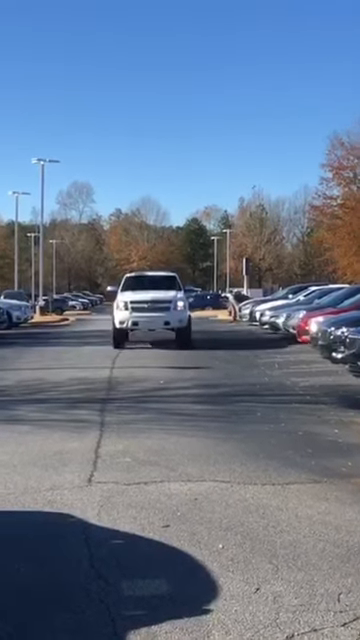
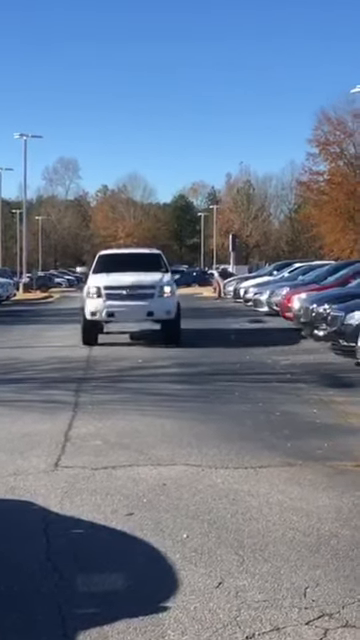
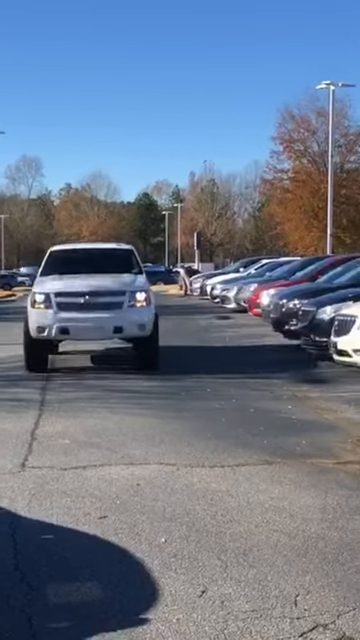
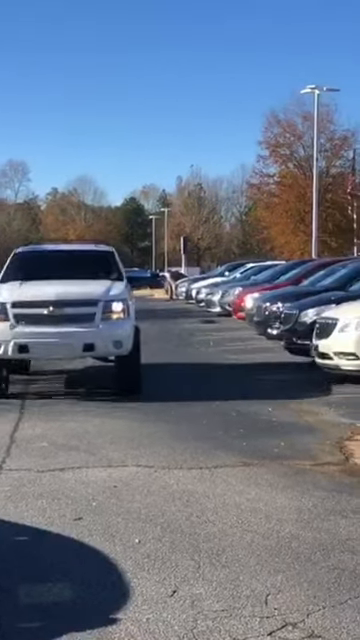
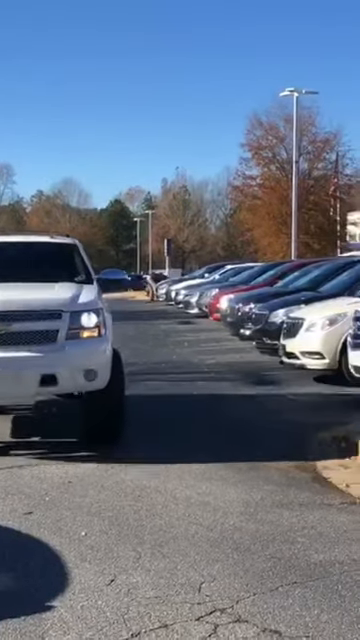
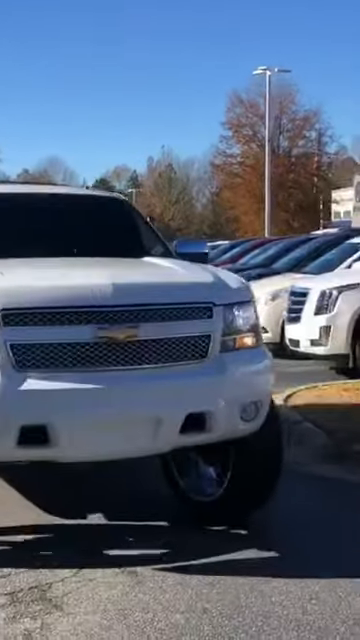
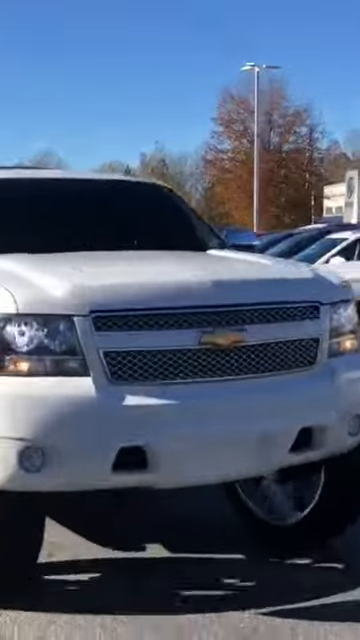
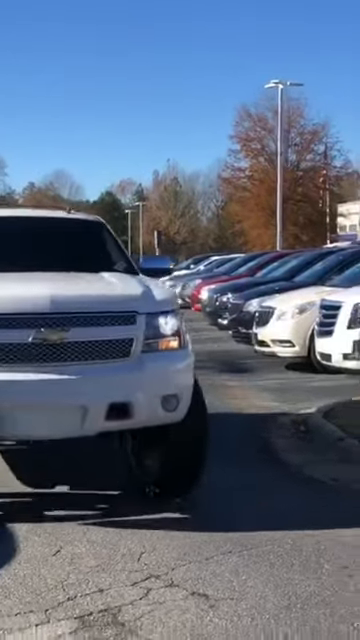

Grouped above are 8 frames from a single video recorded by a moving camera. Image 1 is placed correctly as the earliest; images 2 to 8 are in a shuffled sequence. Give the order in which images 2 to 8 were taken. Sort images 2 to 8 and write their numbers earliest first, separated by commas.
2, 3, 4, 5, 8, 6, 7
